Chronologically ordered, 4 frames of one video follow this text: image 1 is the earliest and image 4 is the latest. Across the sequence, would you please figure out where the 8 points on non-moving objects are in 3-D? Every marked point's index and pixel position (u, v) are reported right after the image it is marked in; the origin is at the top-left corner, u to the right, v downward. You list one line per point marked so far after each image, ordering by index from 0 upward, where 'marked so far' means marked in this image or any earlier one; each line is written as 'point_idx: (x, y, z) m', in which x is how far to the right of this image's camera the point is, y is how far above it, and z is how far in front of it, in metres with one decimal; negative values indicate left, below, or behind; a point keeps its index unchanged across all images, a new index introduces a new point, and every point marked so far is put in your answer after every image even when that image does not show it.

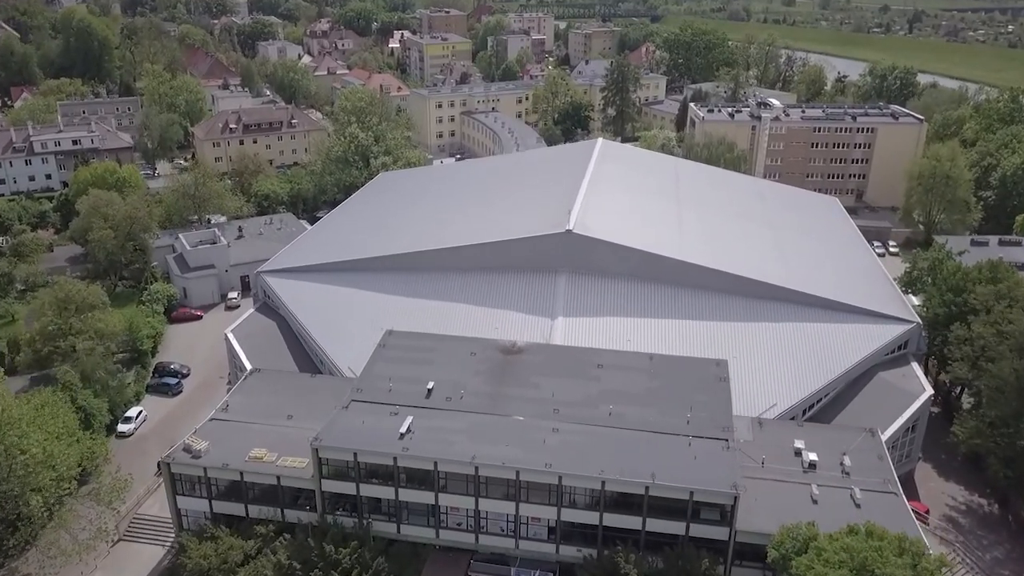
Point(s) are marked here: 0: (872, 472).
0: (+8.9, -4.5, +19.8) m
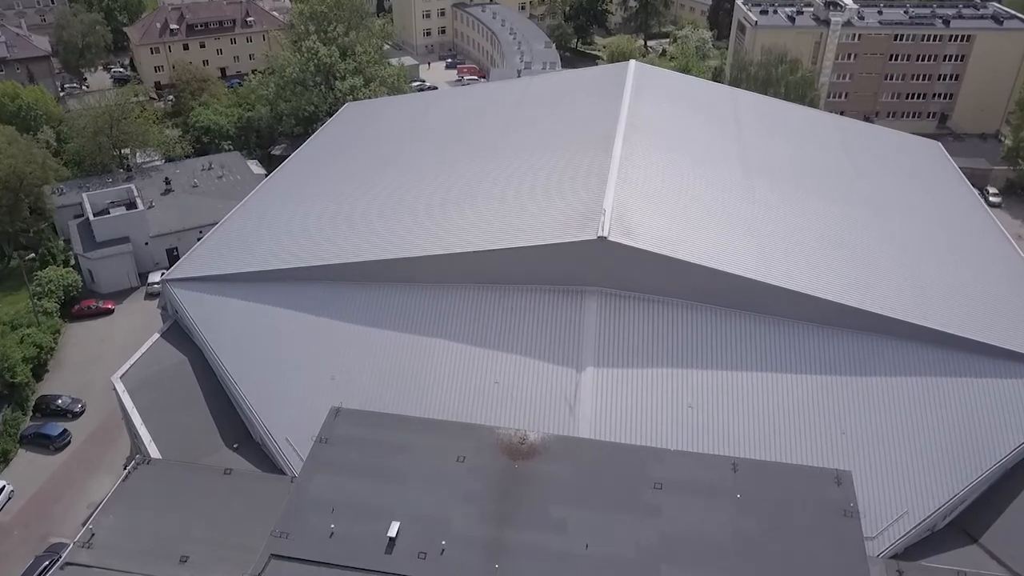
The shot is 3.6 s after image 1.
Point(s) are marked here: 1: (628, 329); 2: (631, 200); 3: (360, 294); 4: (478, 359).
0: (+9.1, -6.2, +12.5) m
1: (+2.6, -0.9, +18.4) m
2: (+2.9, +2.1, +19.6) m
3: (-3.8, -0.2, +20.0) m
4: (-0.8, -1.6, +18.3) m
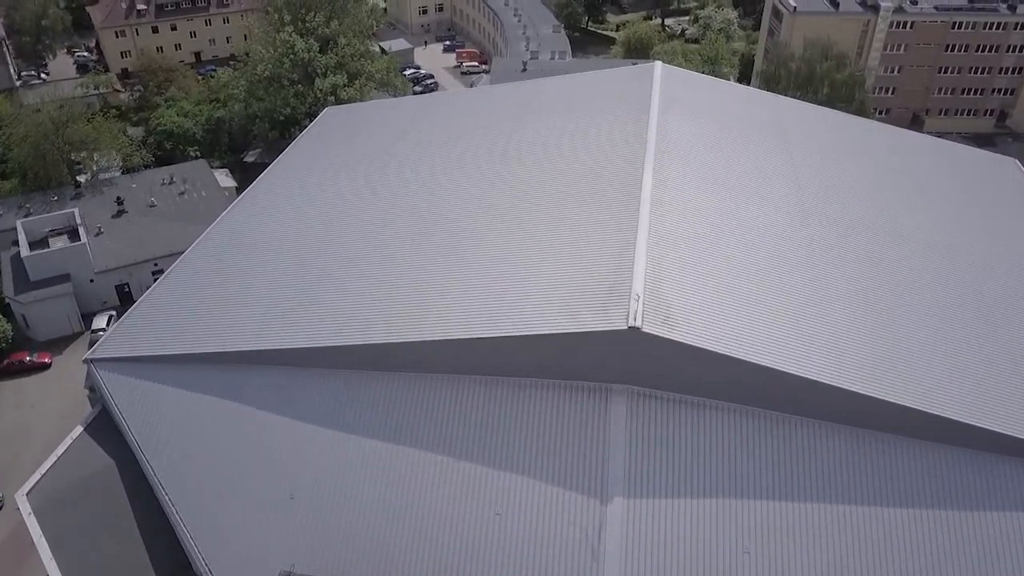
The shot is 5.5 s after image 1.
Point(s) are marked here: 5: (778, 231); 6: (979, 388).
0: (+9.1, -8.3, +8.8) m
1: (+2.8, -2.7, +14.5) m
2: (+3.0, +0.4, +15.5) m
3: (-3.7, -1.9, +16.1) m
4: (-0.7, -3.4, +14.4) m
5: (+5.9, +1.3, +17.9) m
6: (+8.8, -1.8, +15.0) m
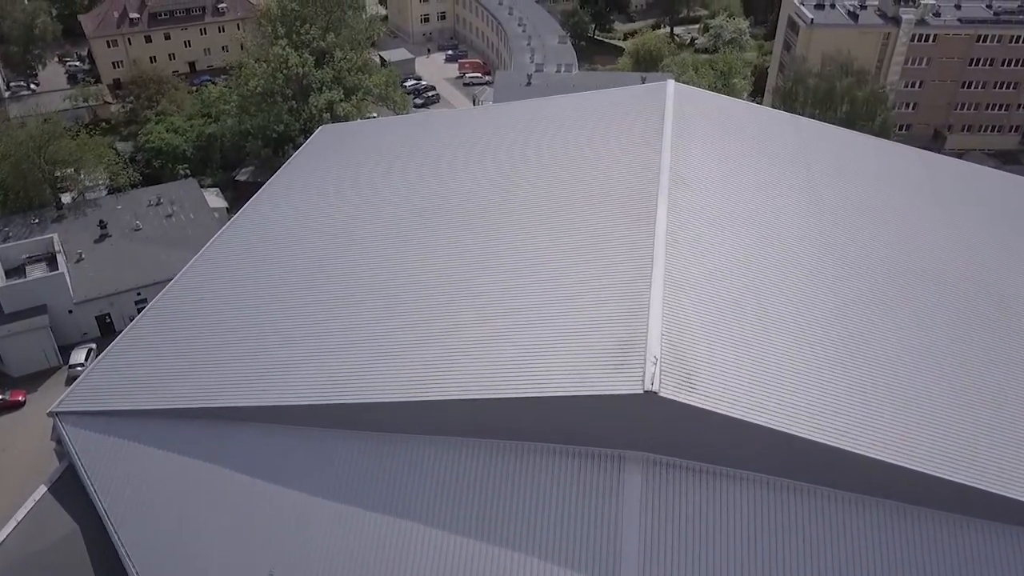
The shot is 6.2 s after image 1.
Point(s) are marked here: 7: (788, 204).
0: (+9.1, -9.2, +7.4) m
1: (+2.8, -3.7, +13.1) m
2: (+3.0, -0.6, +14.1) m
3: (-3.6, -2.8, +14.7) m
4: (-0.6, -4.3, +13.0) m
5: (+6.0, +0.3, +16.5) m
6: (+8.8, -2.8, +13.6) m
7: (+6.4, +1.9, +18.7) m
